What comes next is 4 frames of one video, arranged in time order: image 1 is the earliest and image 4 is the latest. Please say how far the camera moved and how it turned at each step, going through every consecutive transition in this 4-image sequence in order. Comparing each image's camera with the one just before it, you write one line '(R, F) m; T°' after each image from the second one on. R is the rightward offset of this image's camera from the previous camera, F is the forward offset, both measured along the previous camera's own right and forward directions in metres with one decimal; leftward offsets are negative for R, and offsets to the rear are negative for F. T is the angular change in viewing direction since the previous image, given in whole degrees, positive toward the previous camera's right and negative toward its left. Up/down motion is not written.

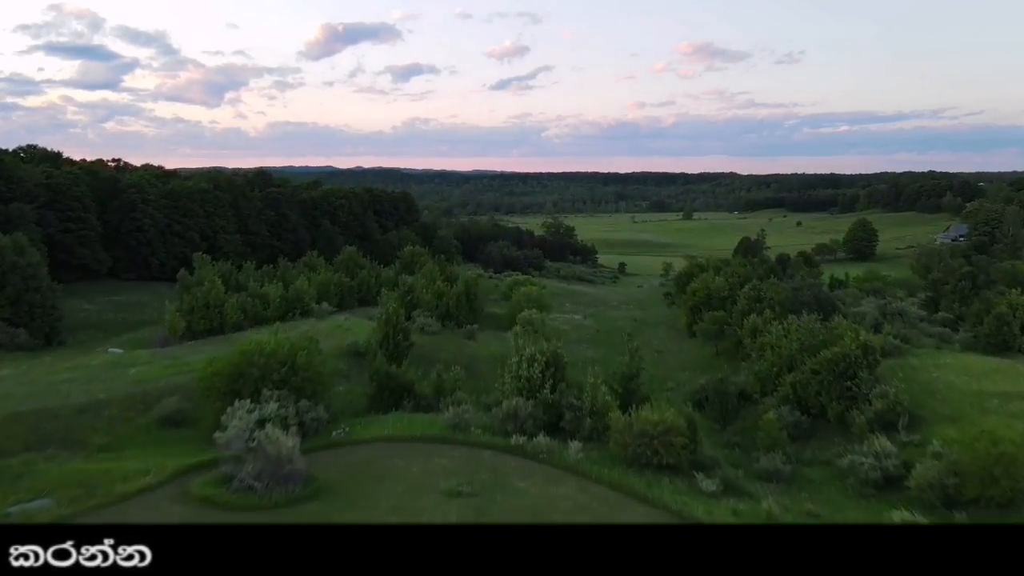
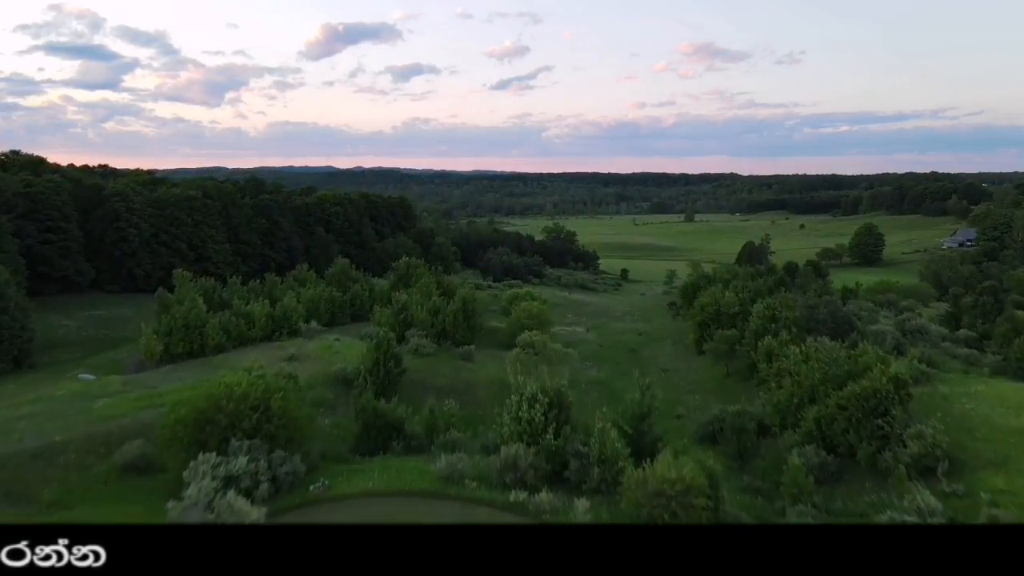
(0.0, +1.5) m; 0°
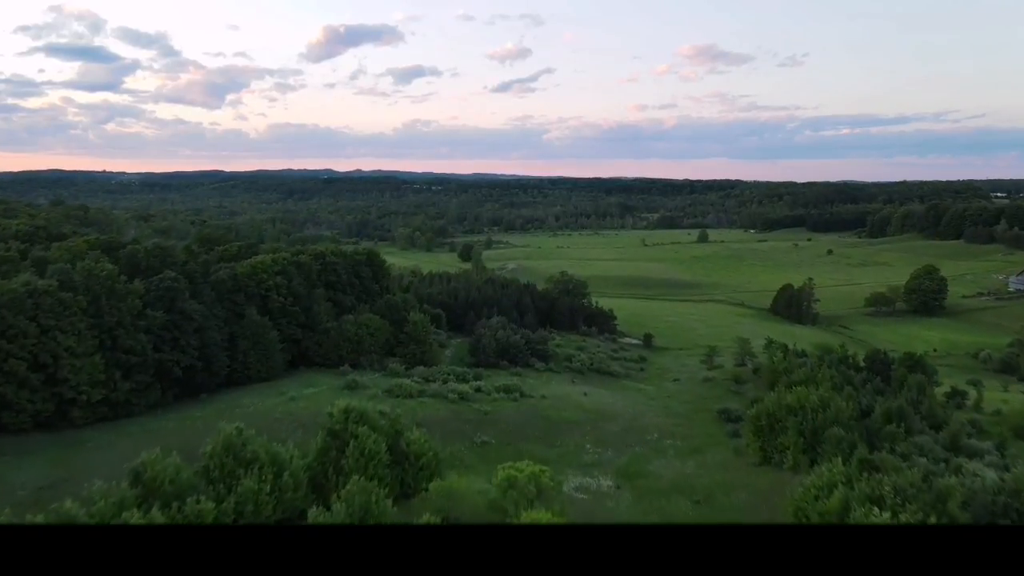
(+0.2, +12.3) m; 0°
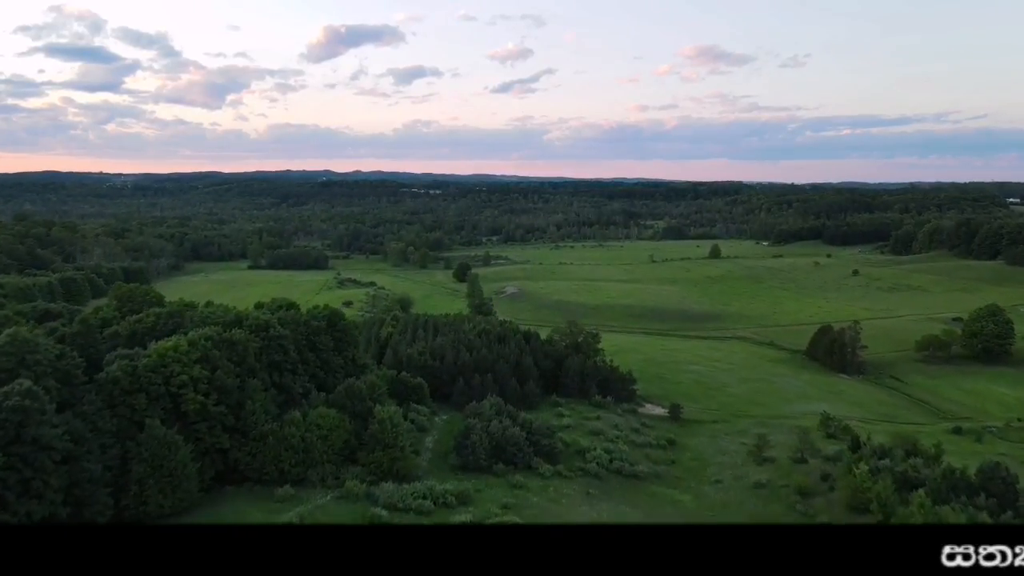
(+0.1, +9.5) m; 0°
